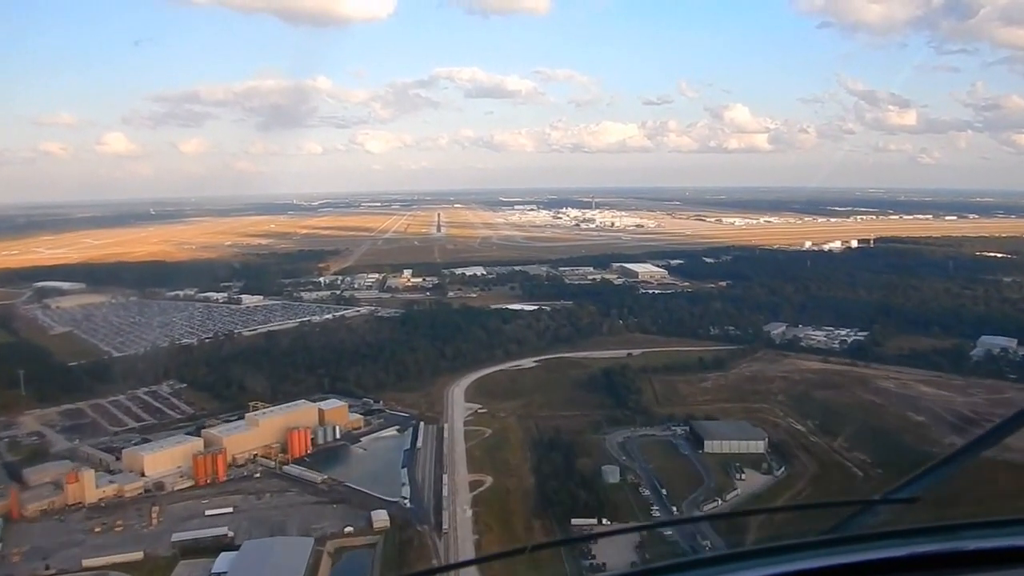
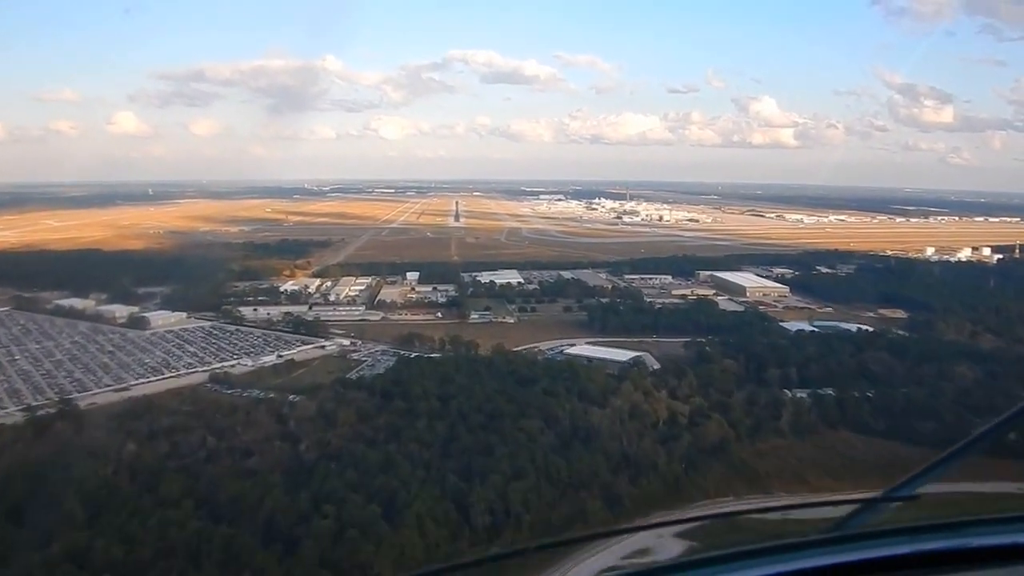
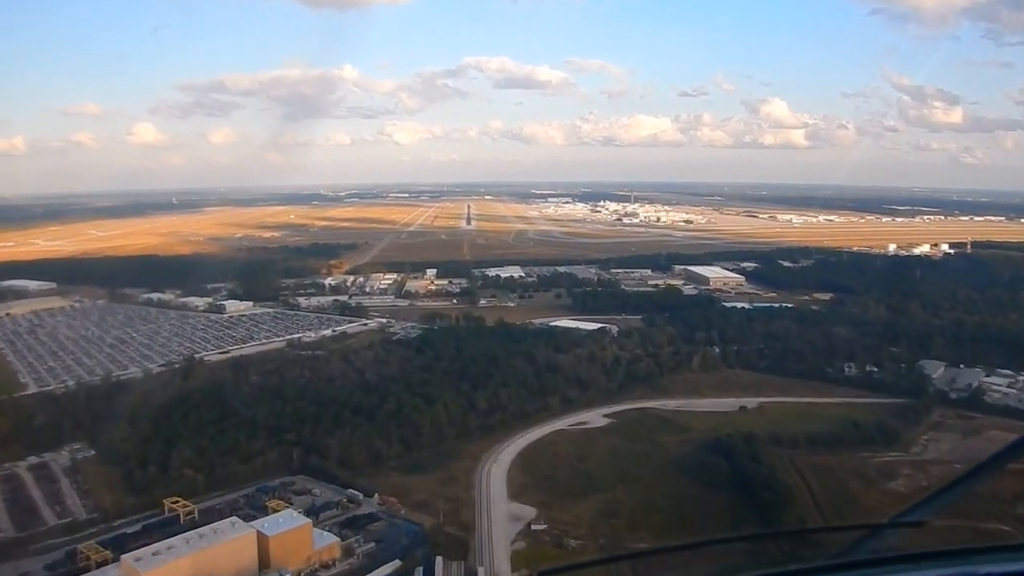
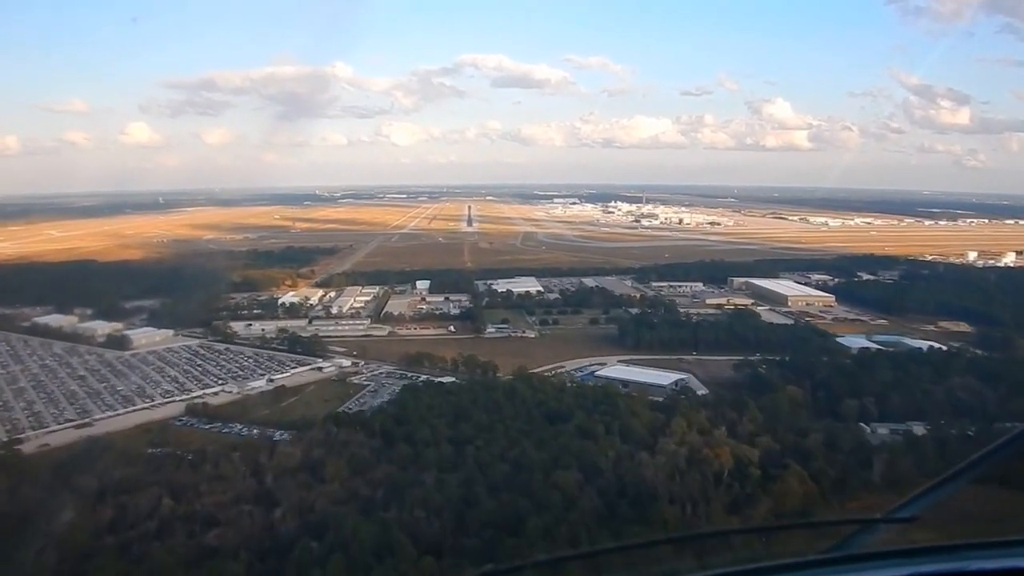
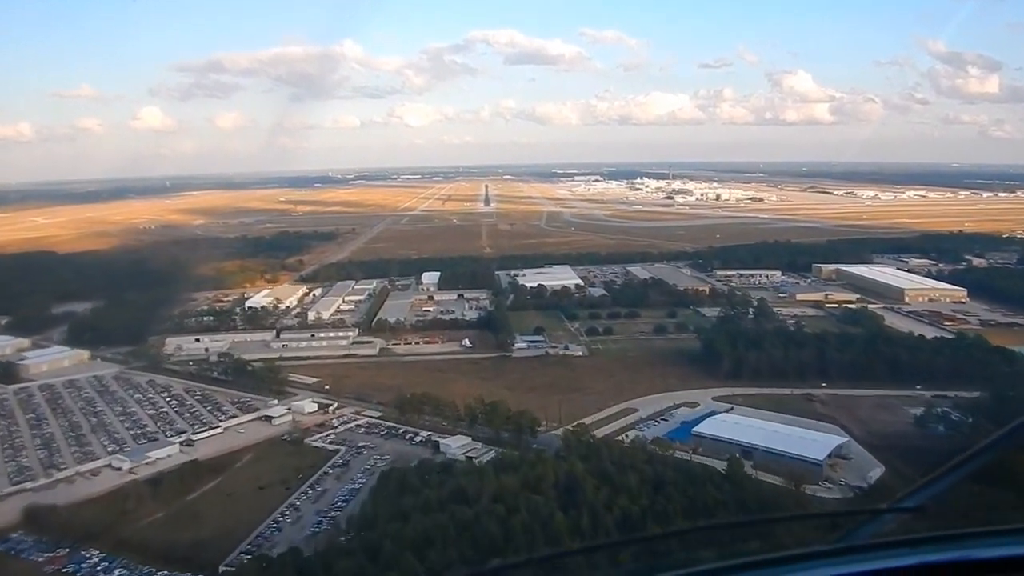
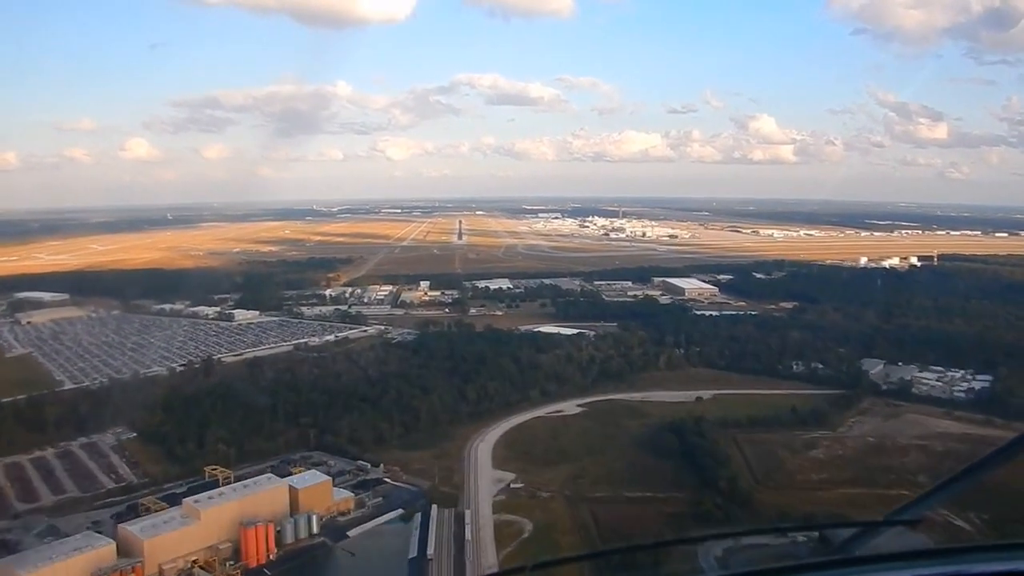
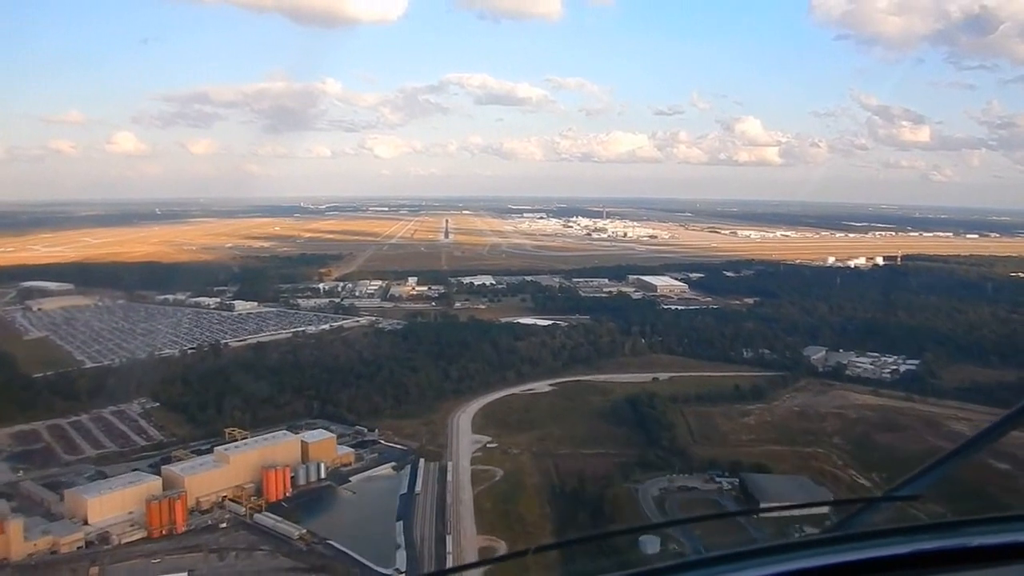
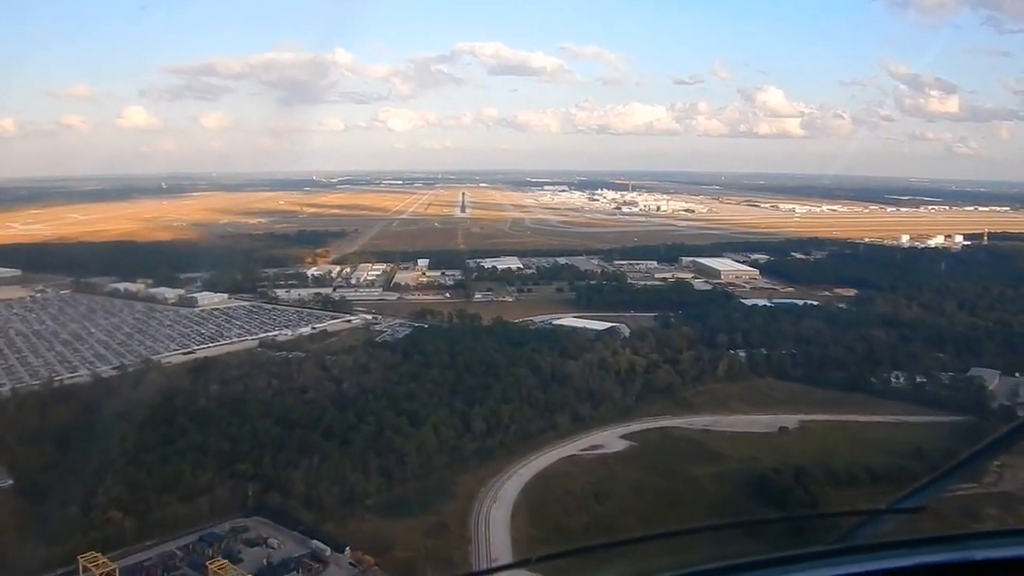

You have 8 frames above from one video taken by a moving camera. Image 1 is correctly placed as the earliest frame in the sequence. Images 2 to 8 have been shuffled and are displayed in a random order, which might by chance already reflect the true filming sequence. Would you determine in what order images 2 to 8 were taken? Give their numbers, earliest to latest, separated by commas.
7, 6, 3, 8, 2, 4, 5
